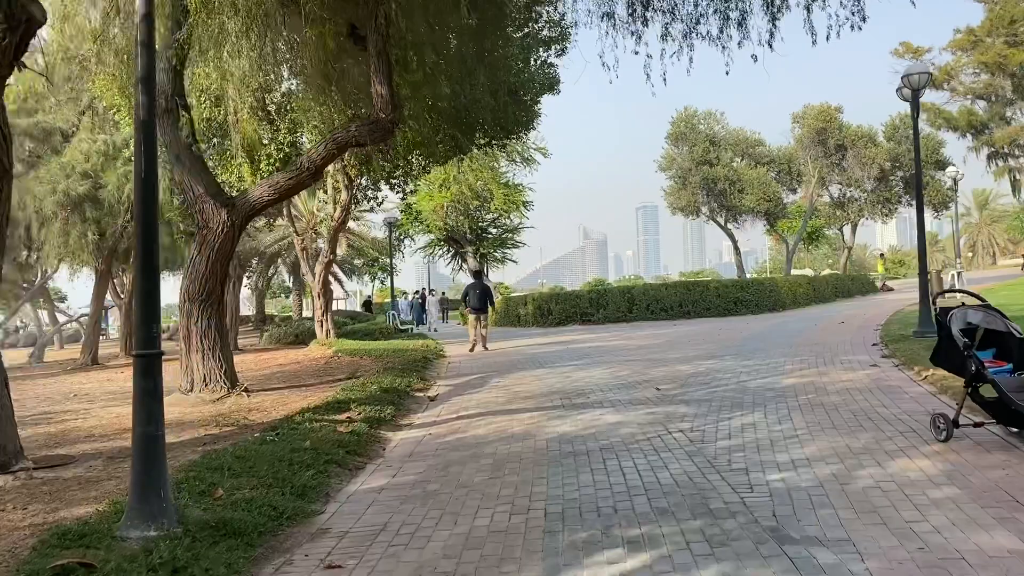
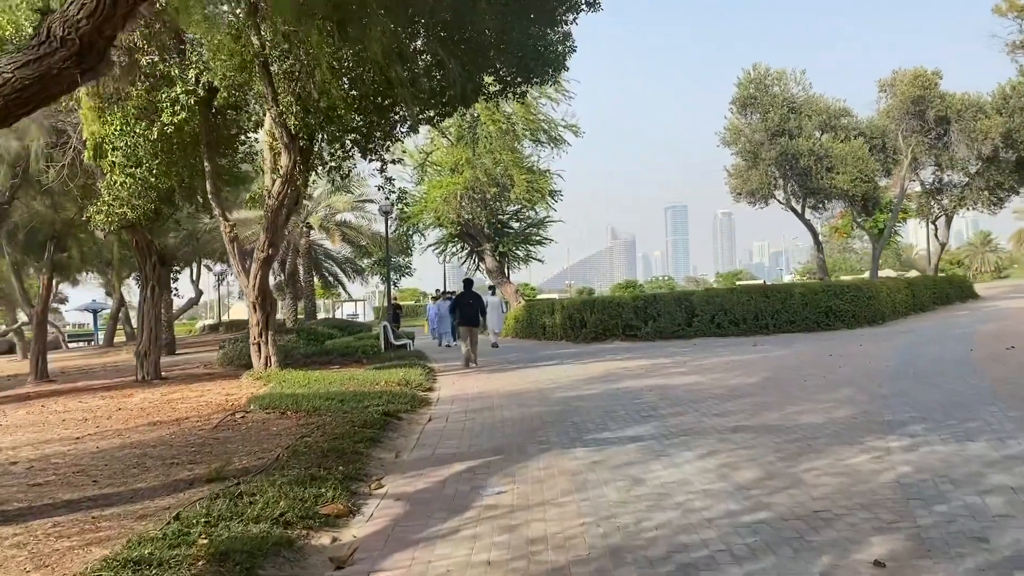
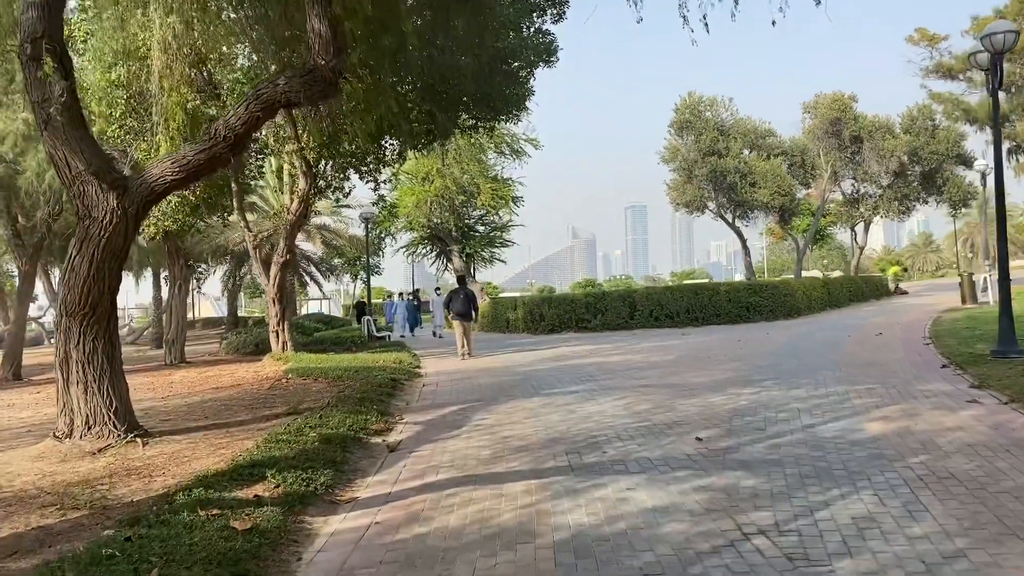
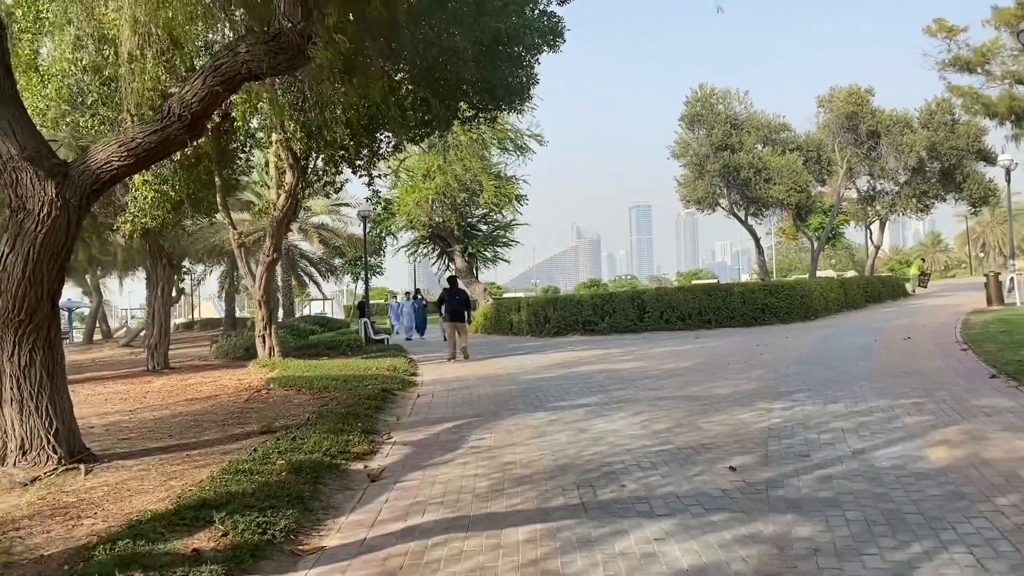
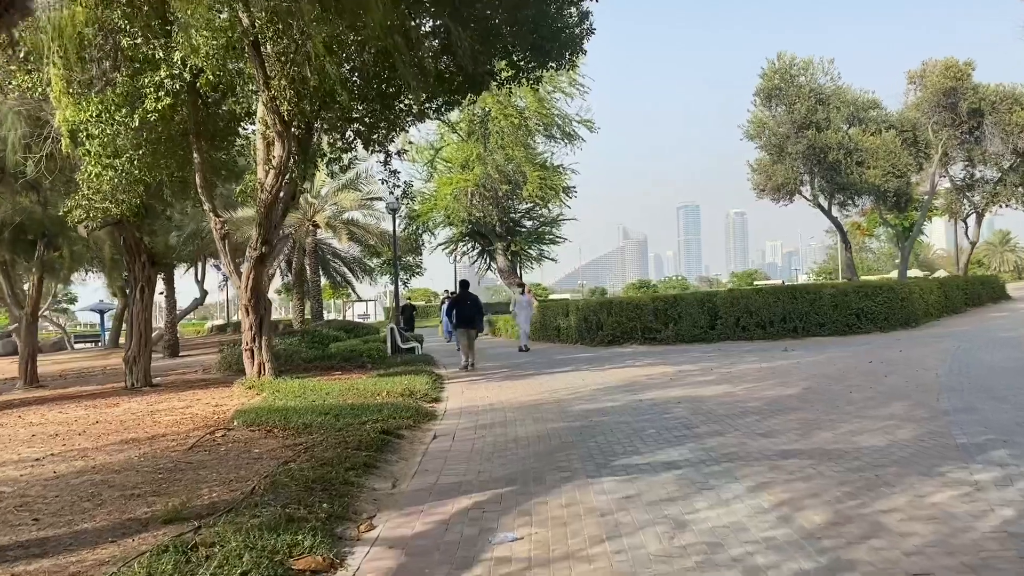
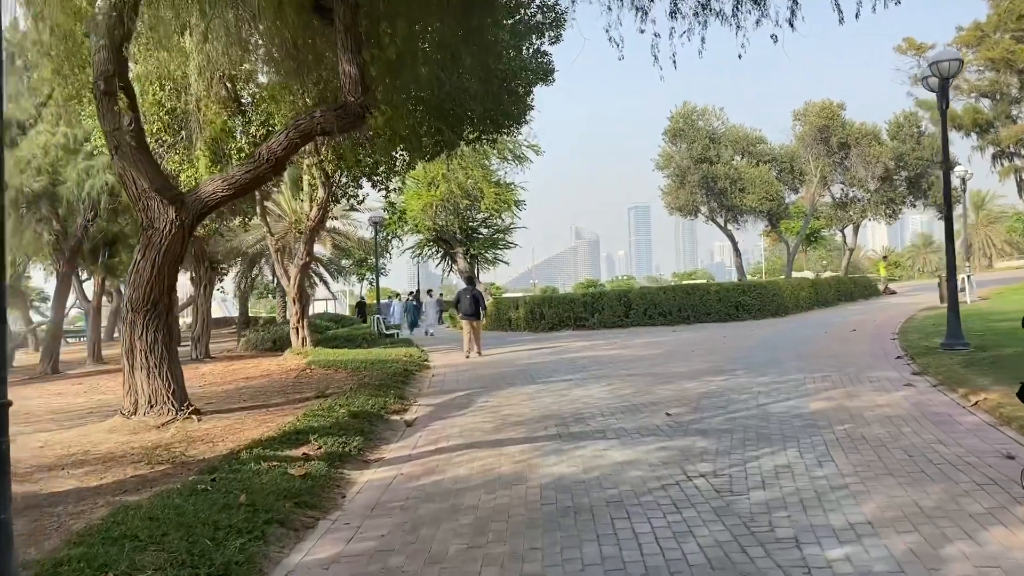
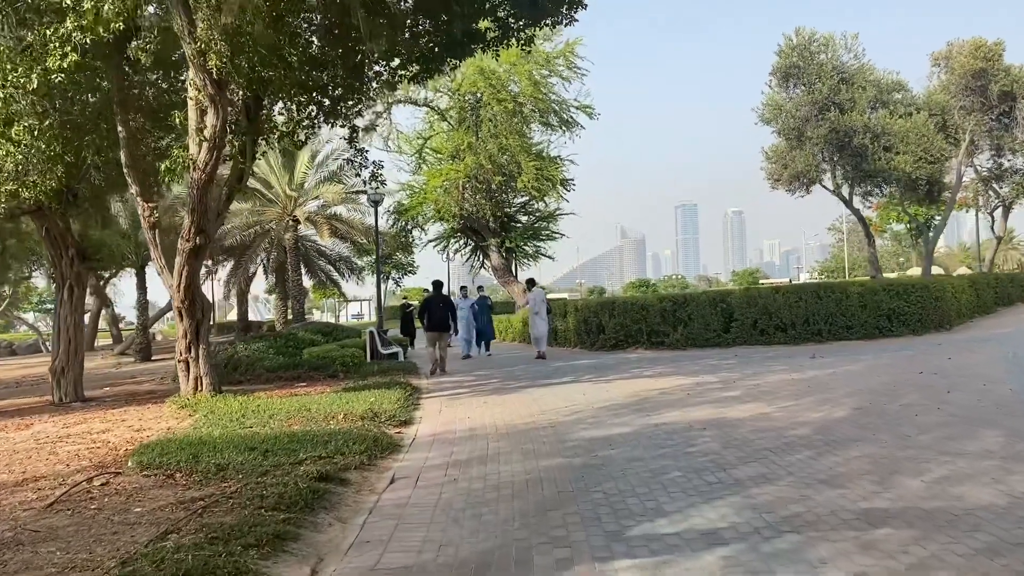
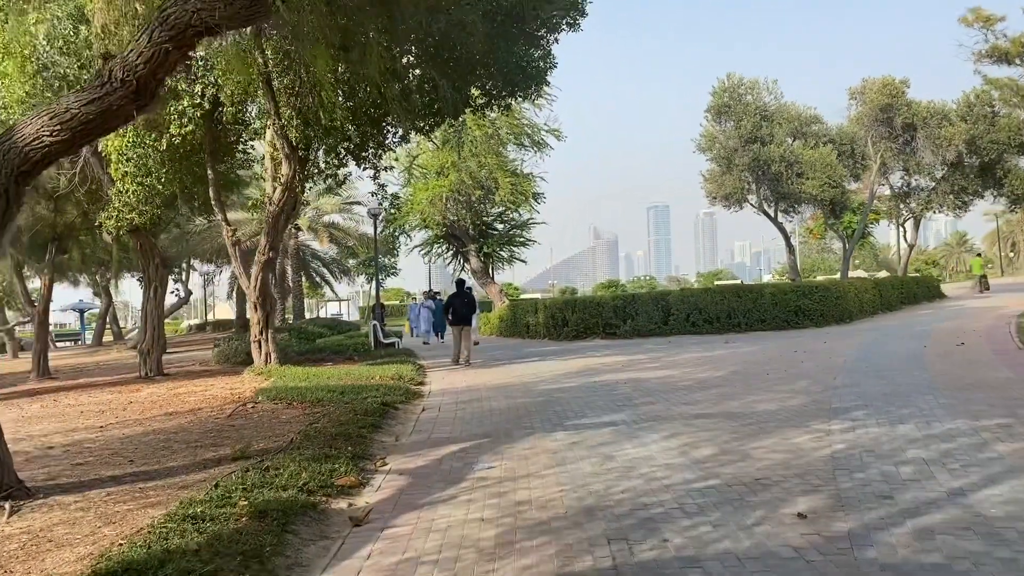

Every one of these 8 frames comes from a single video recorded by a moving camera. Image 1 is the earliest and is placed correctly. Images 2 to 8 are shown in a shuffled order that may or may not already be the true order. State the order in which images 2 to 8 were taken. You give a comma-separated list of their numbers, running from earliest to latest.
6, 3, 4, 8, 2, 5, 7
